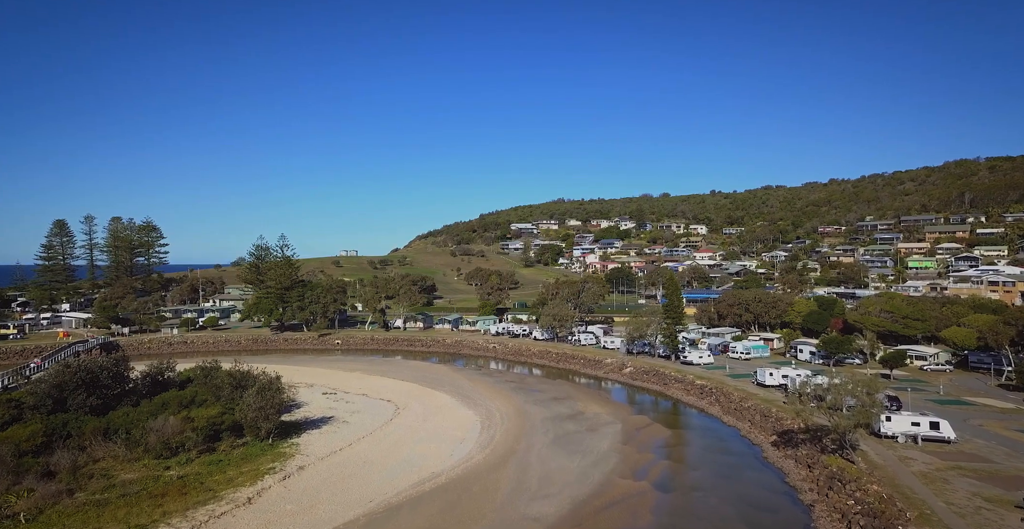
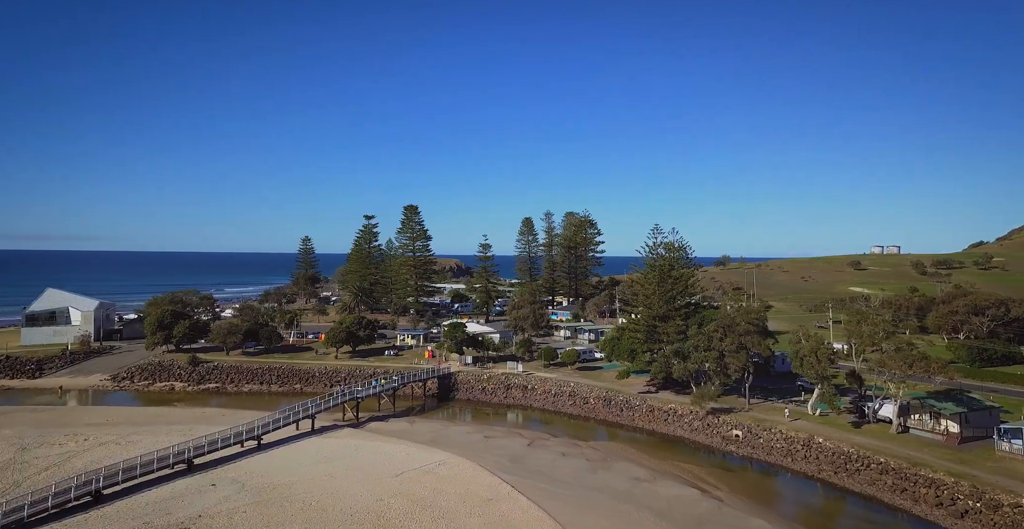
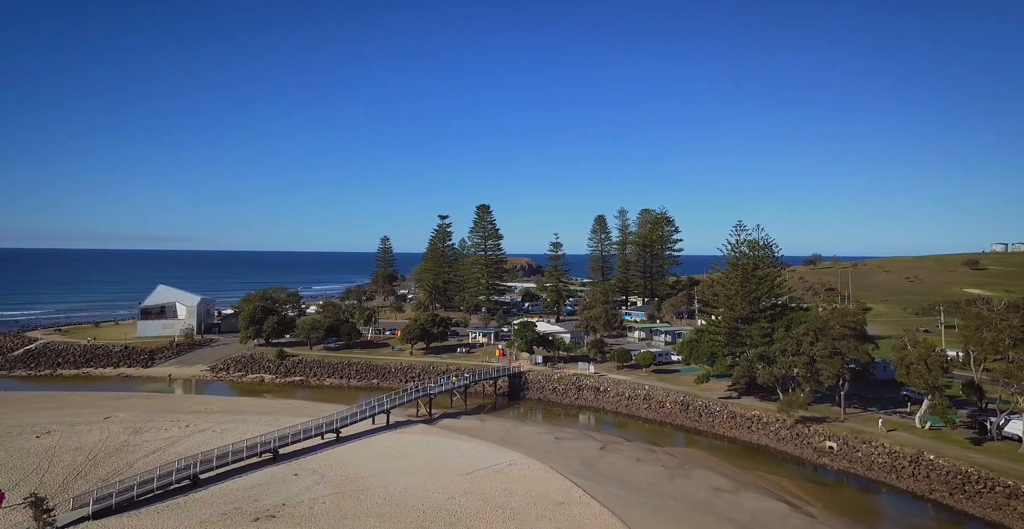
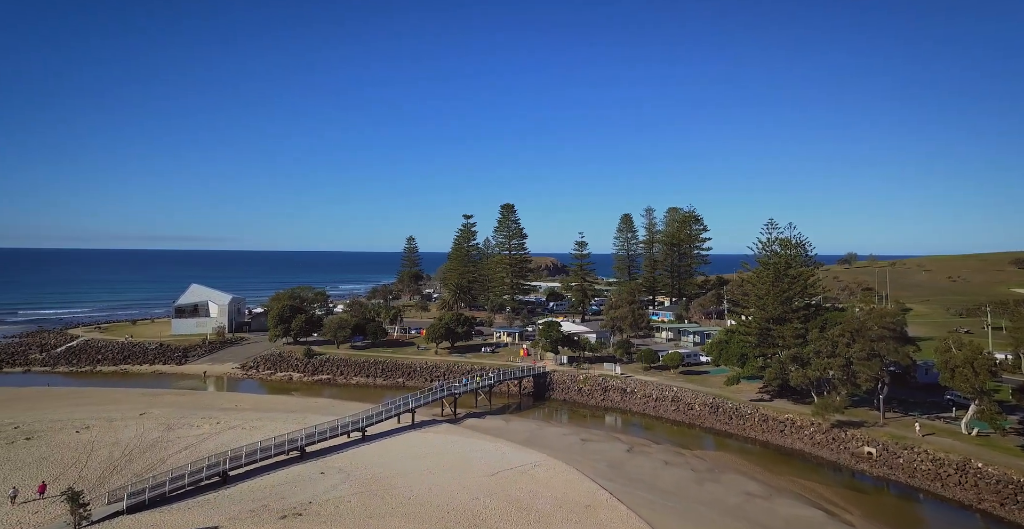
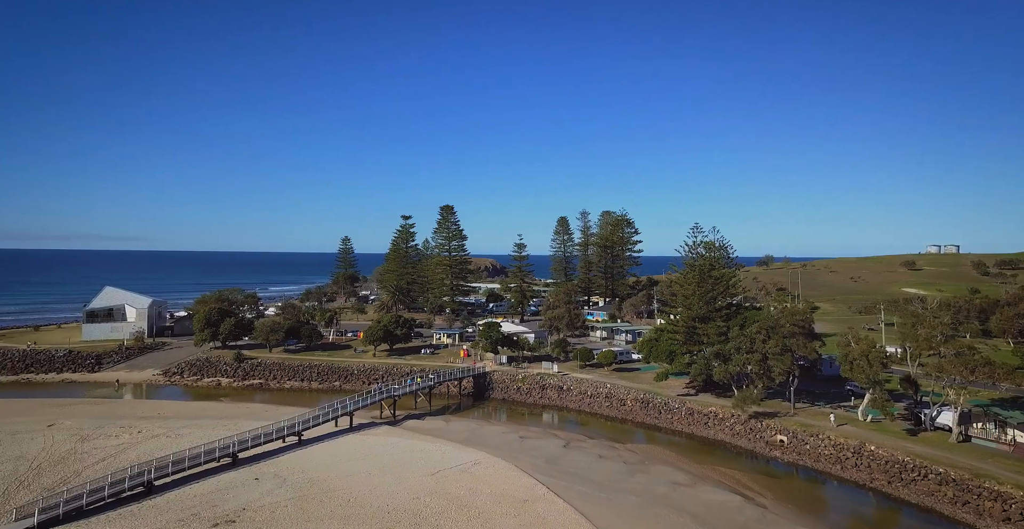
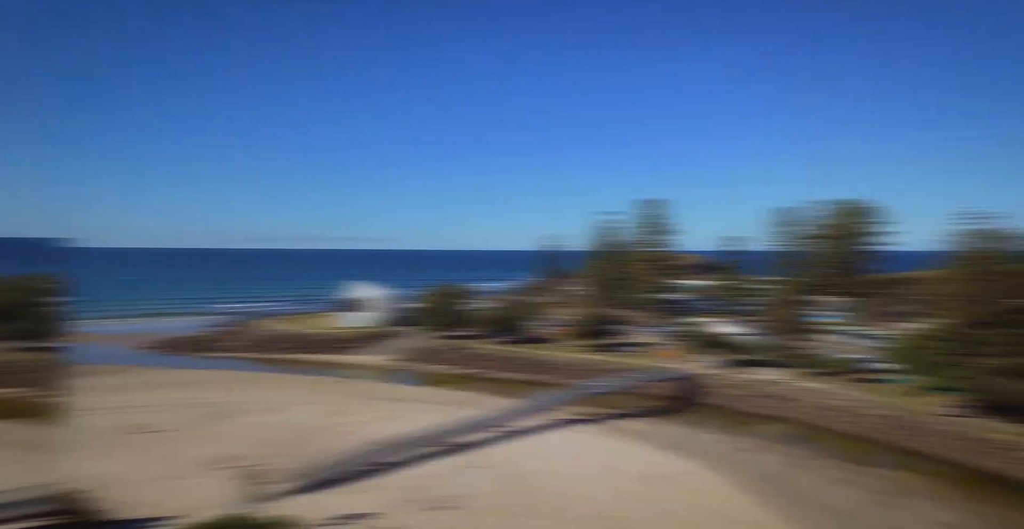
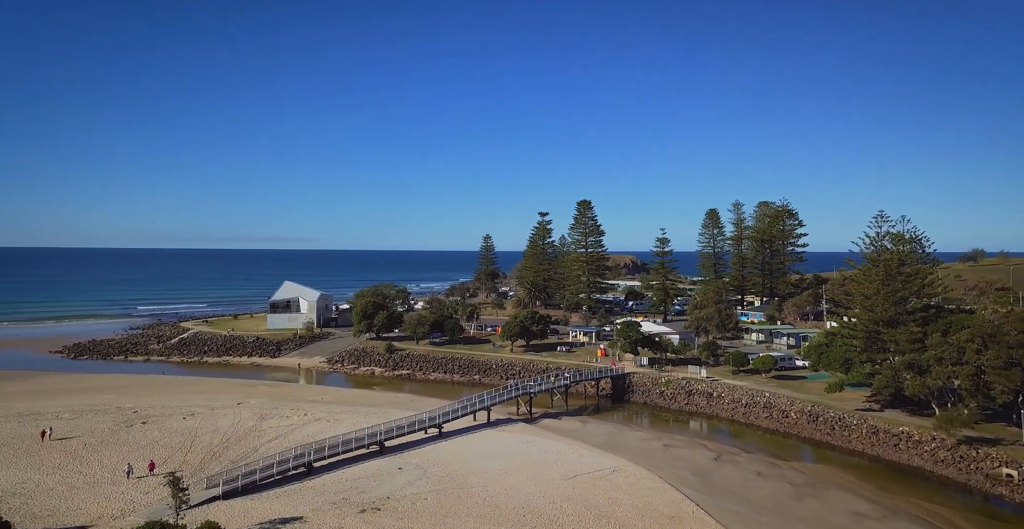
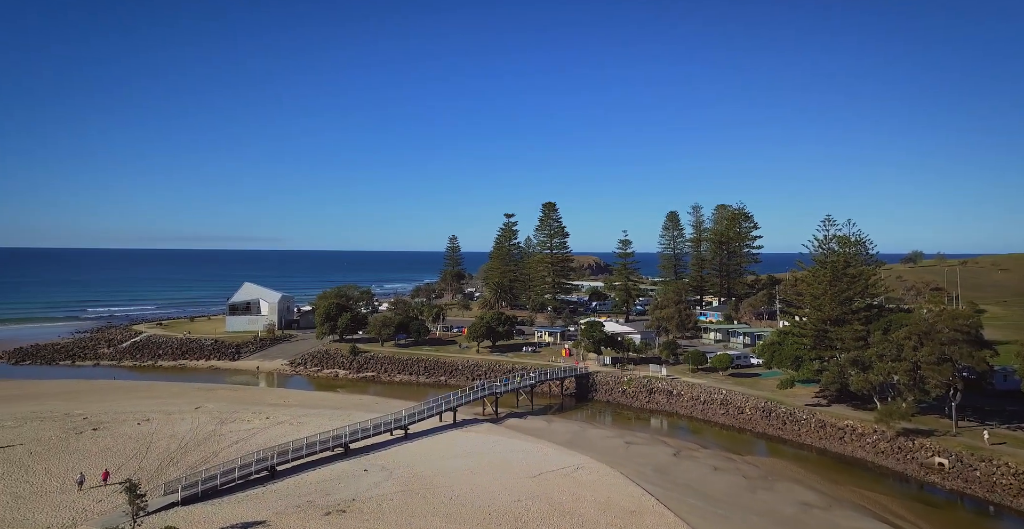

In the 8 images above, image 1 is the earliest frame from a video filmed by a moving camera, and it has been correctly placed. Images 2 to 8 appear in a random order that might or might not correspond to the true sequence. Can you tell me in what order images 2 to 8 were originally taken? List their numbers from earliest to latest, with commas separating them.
2, 5, 3, 4, 8, 7, 6
